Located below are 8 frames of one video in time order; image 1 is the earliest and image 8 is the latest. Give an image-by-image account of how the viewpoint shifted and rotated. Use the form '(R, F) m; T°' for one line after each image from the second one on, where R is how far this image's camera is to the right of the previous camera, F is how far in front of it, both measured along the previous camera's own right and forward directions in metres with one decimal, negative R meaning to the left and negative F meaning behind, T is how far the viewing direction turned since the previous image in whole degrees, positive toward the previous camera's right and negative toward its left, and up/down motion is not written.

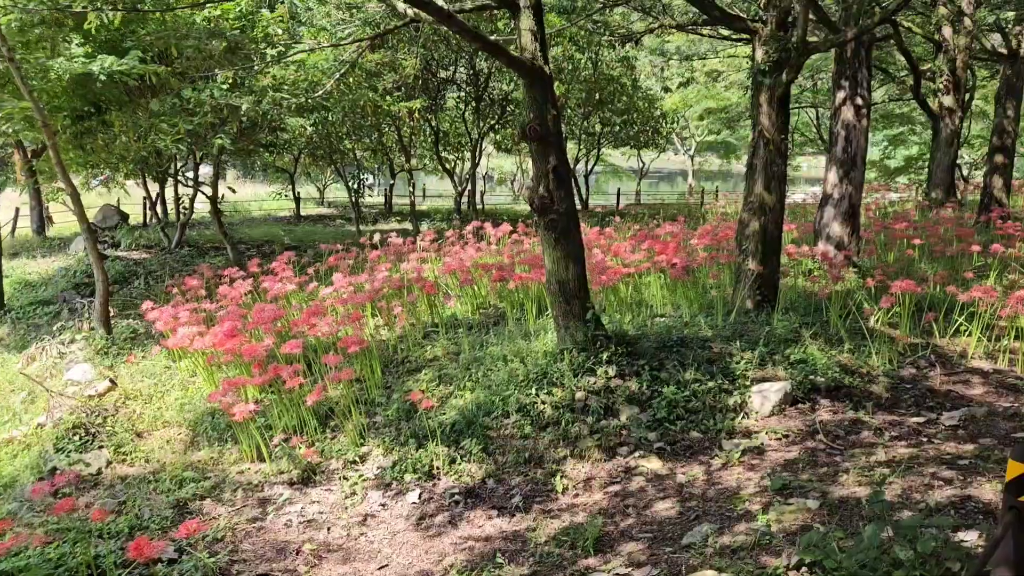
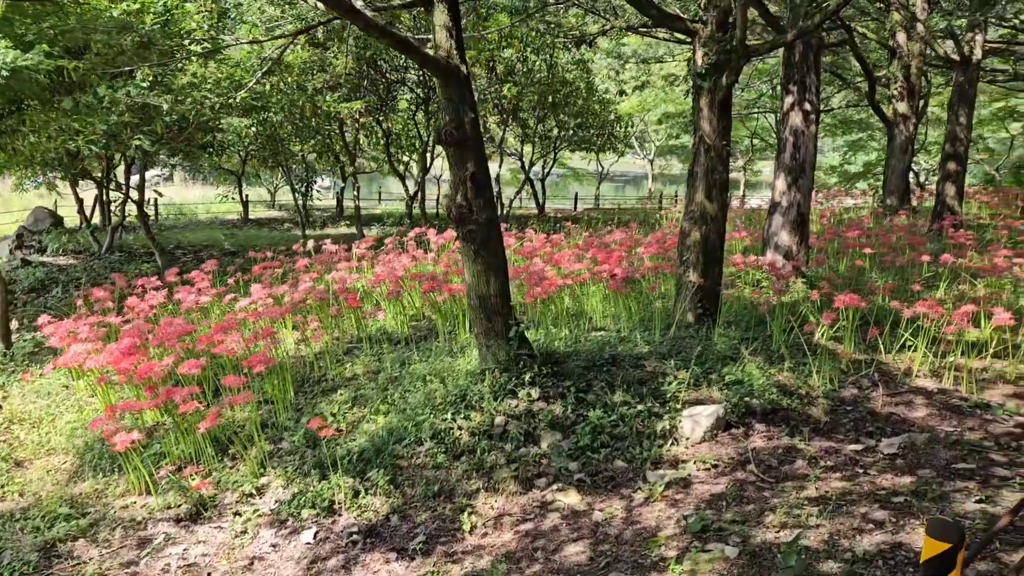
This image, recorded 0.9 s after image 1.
(+0.2, +0.3) m; +2°
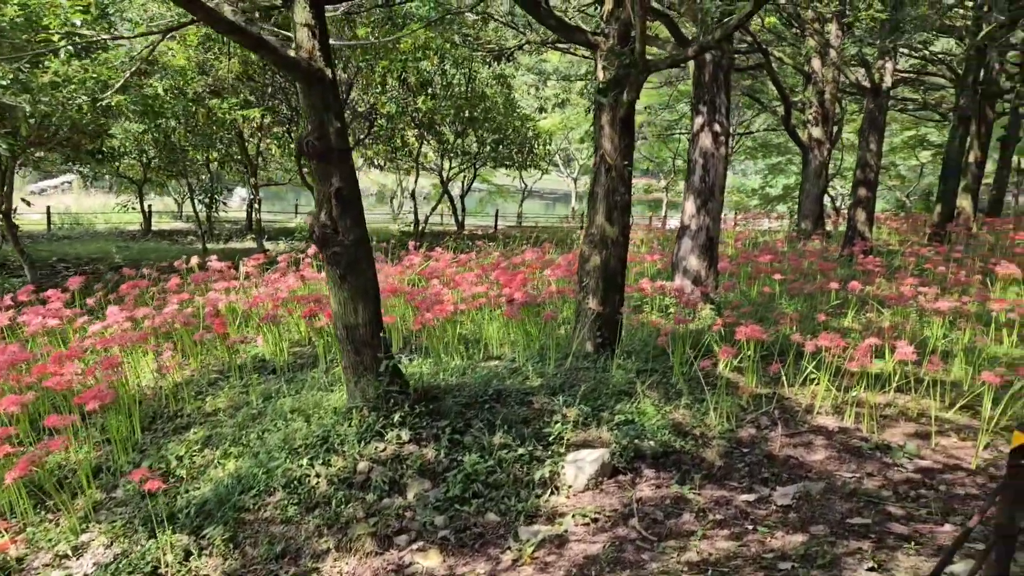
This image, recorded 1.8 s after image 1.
(+0.2, +0.3) m; +5°
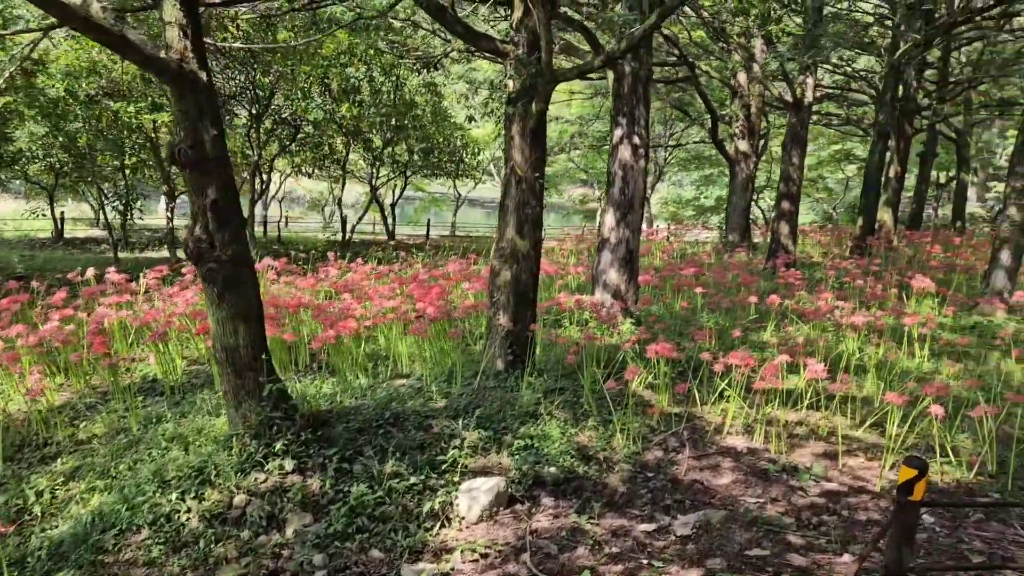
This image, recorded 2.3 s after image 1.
(+0.2, +0.2) m; +4°
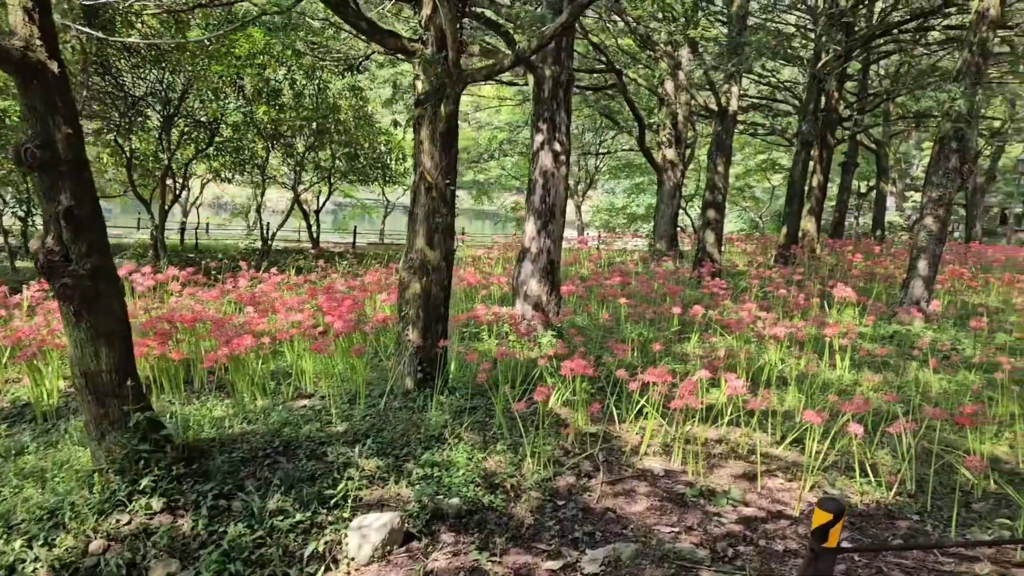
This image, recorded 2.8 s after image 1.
(+0.1, +0.2) m; +4°
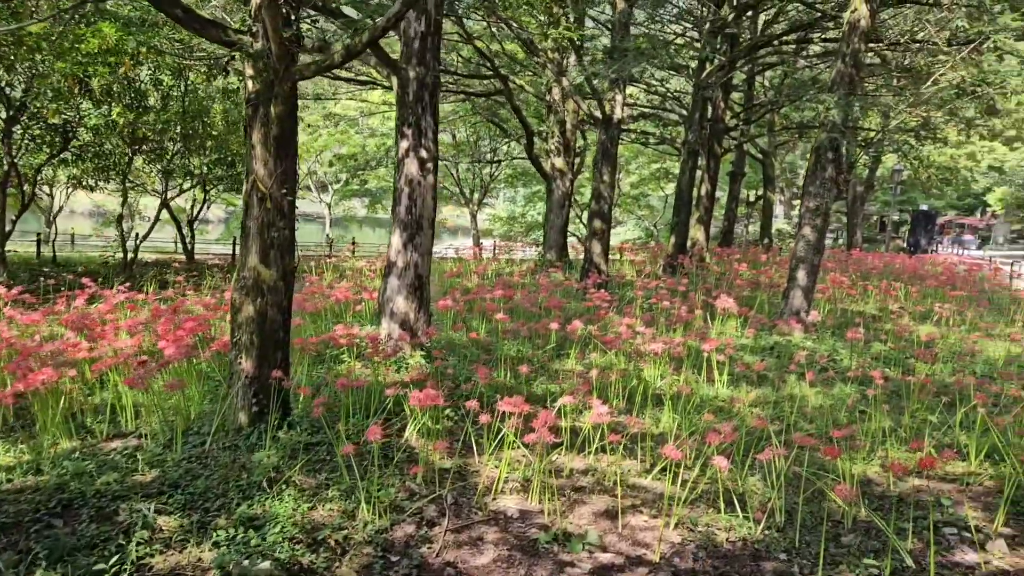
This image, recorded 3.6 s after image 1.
(+0.3, +0.4) m; +6°
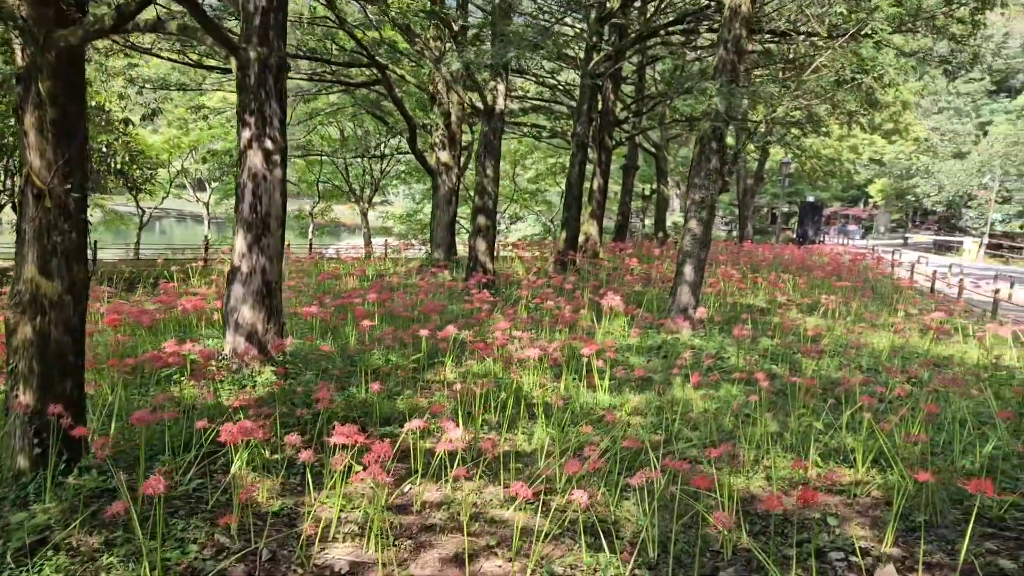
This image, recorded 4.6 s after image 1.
(+0.3, +0.5) m; +6°
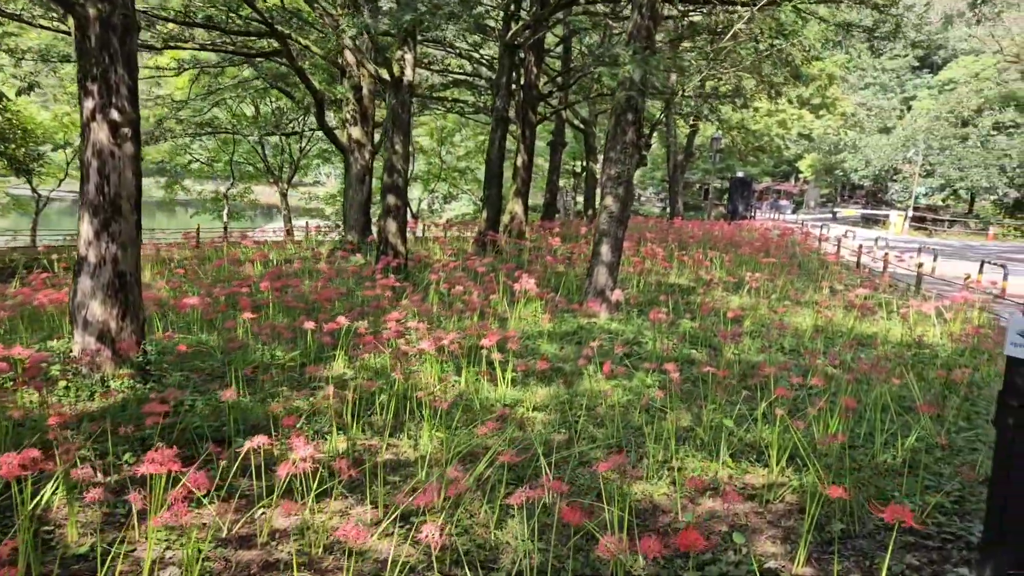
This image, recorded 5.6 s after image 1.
(+0.3, +0.4) m; +4°
